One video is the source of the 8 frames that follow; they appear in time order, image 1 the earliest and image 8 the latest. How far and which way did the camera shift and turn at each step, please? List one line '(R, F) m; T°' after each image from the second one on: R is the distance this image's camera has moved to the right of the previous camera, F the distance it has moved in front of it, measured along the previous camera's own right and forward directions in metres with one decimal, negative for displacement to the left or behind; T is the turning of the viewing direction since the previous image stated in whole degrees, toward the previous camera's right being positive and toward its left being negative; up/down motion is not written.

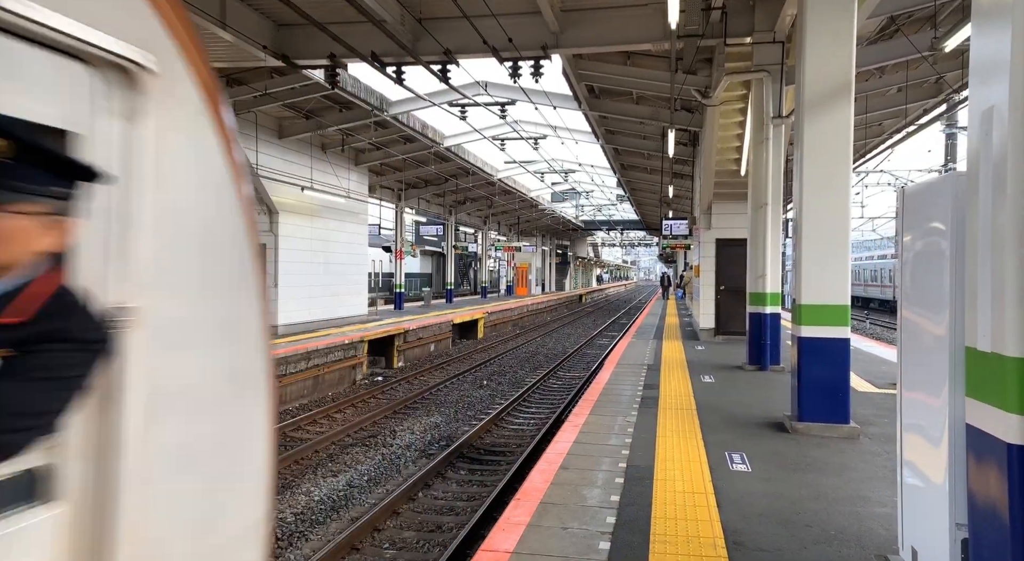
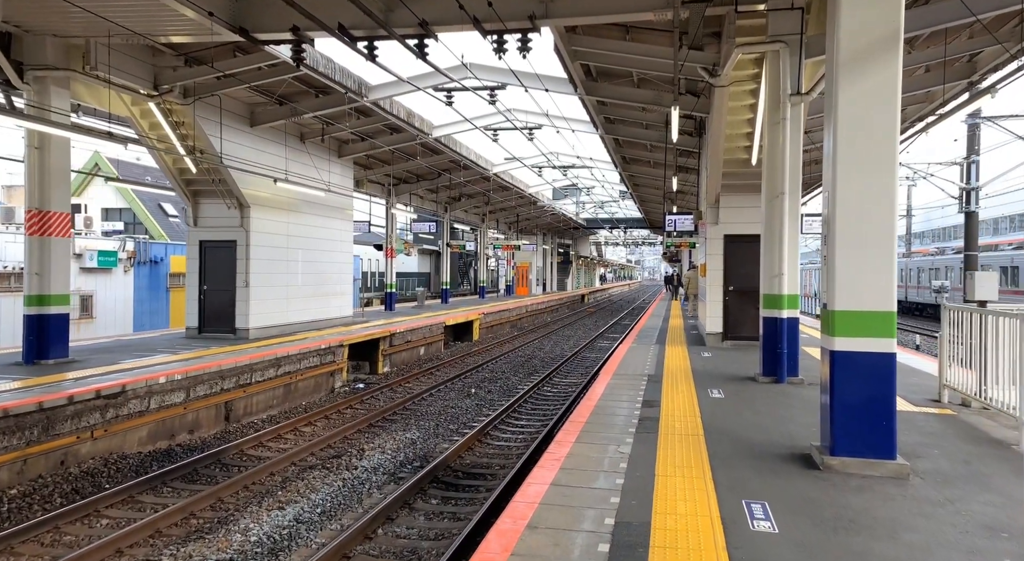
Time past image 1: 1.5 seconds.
(+0.3, +1.2) m; 0°
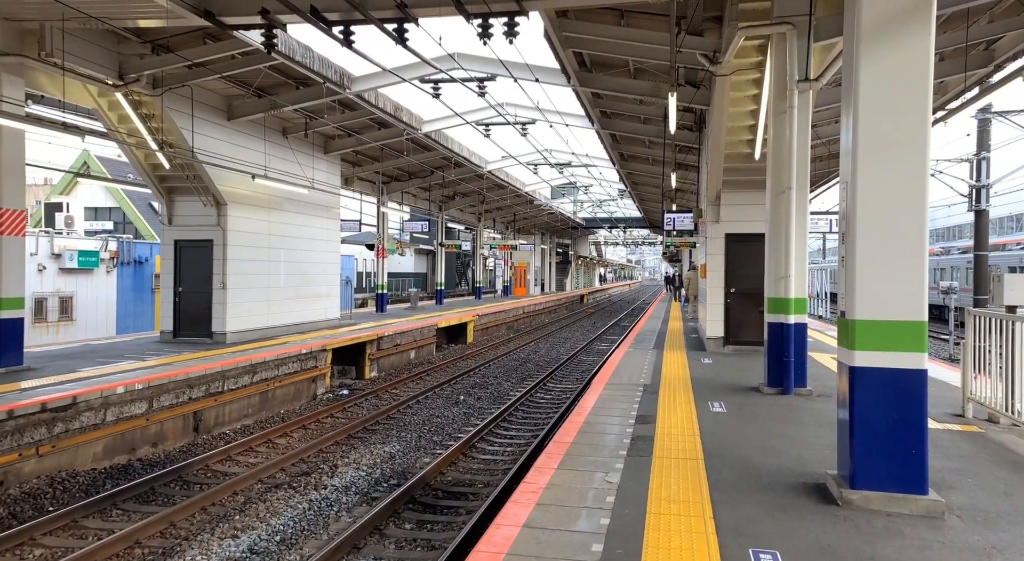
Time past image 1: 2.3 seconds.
(+0.2, +0.7) m; 0°
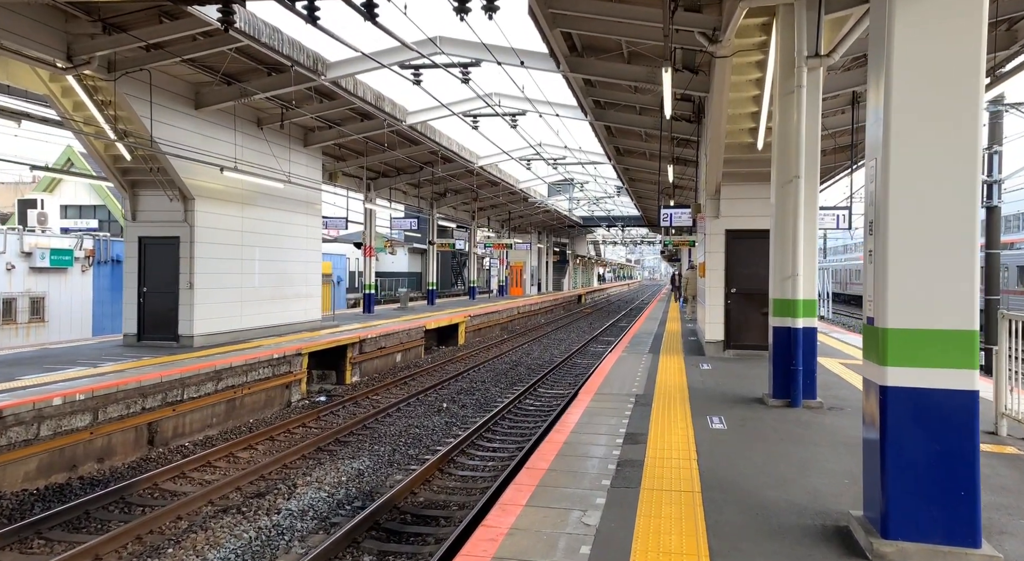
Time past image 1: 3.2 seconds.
(+0.2, +0.8) m; 0°
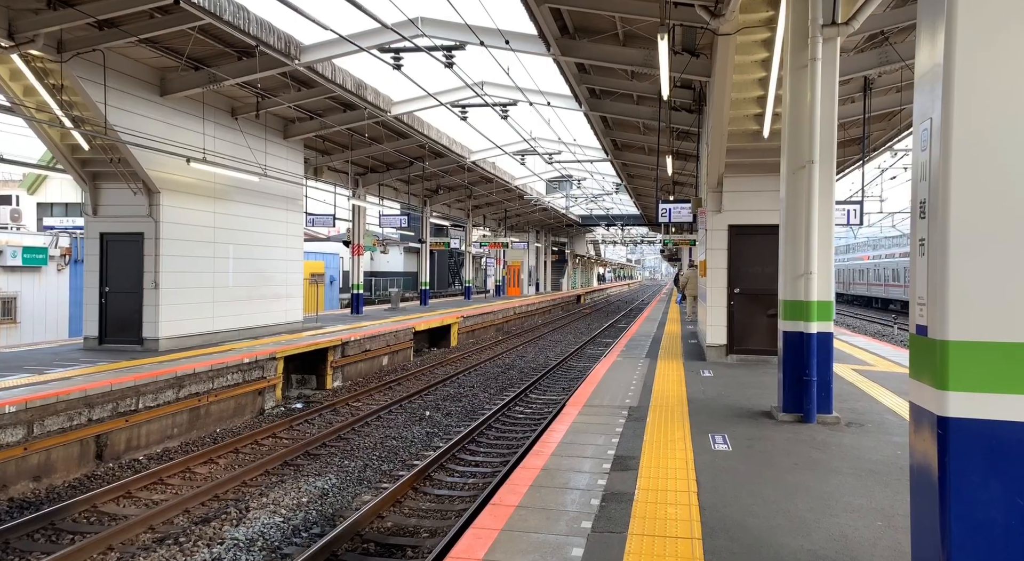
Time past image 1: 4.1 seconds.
(+0.2, +0.9) m; 0°
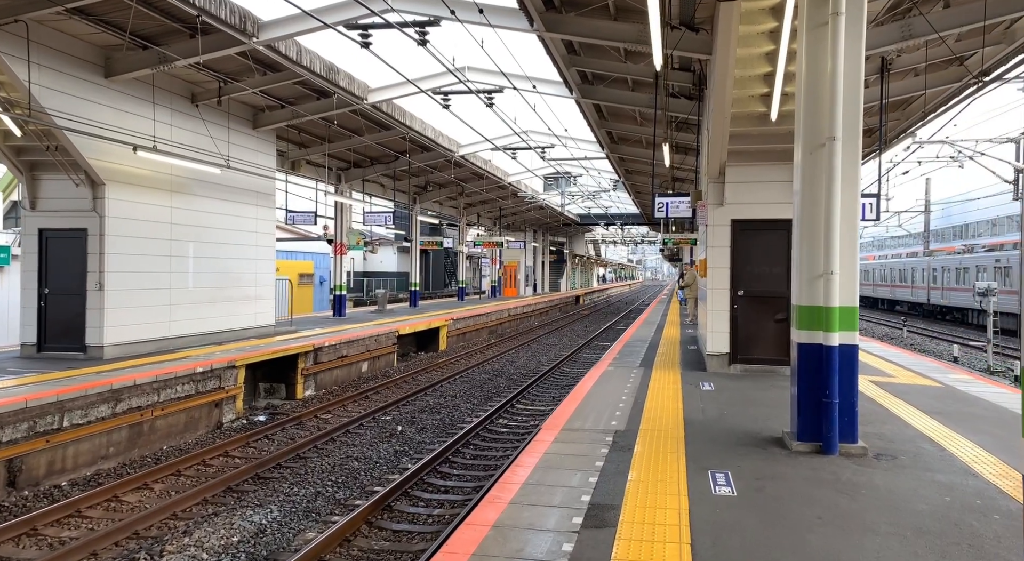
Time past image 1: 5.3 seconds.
(+0.3, +1.1) m; 0°
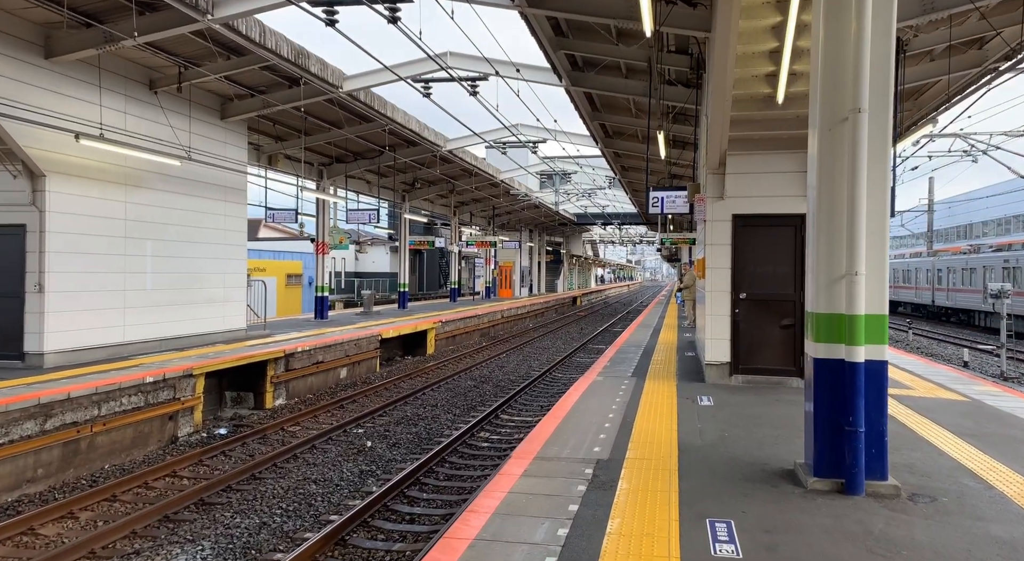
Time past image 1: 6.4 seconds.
(+0.3, +1.0) m; 0°
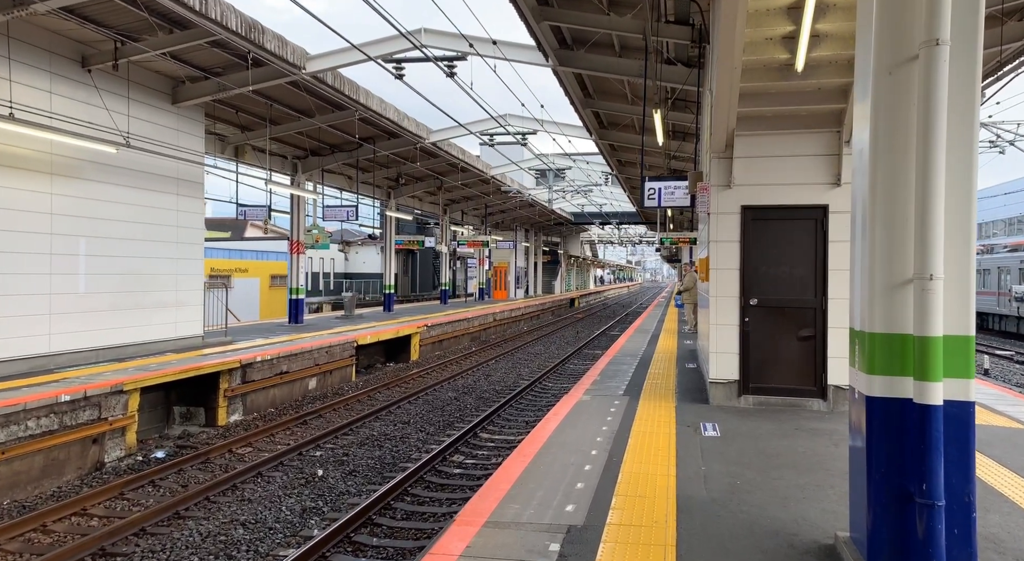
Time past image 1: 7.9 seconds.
(+0.3, +1.3) m; 0°
